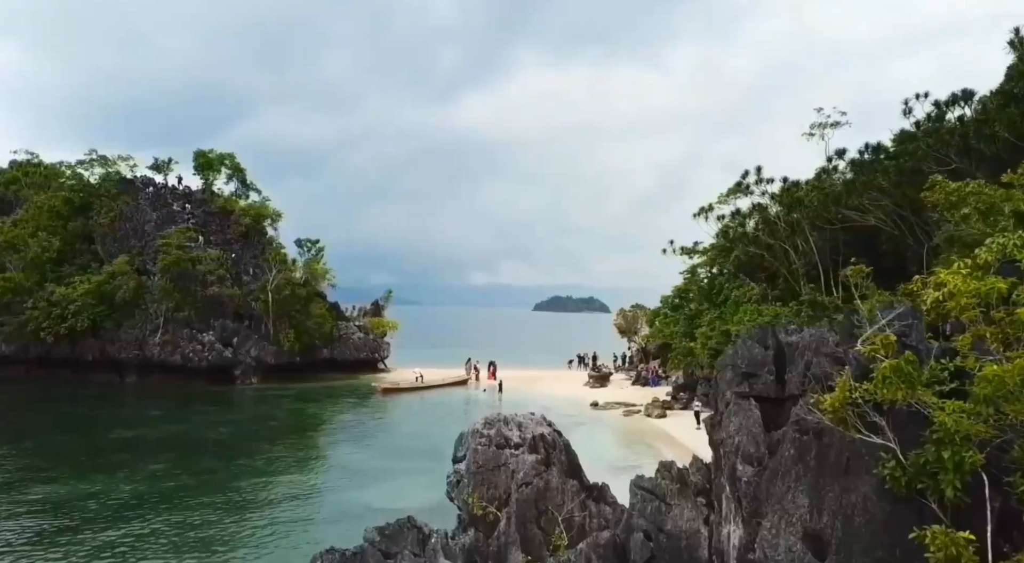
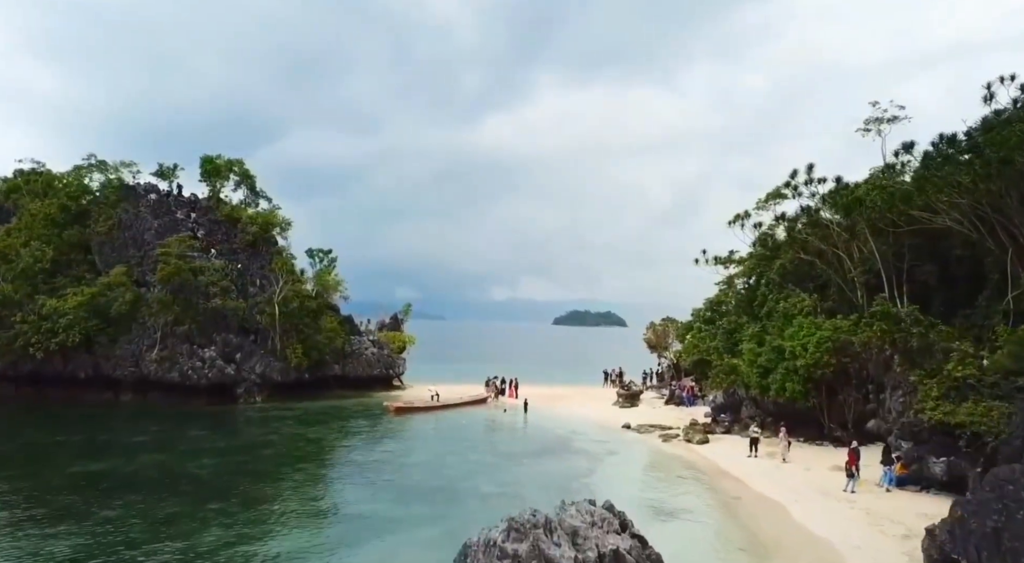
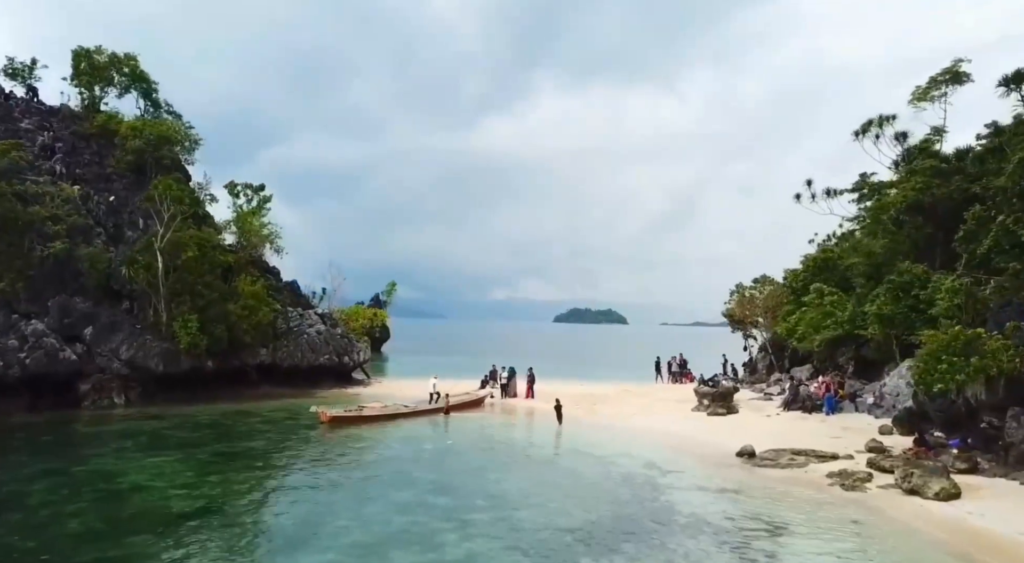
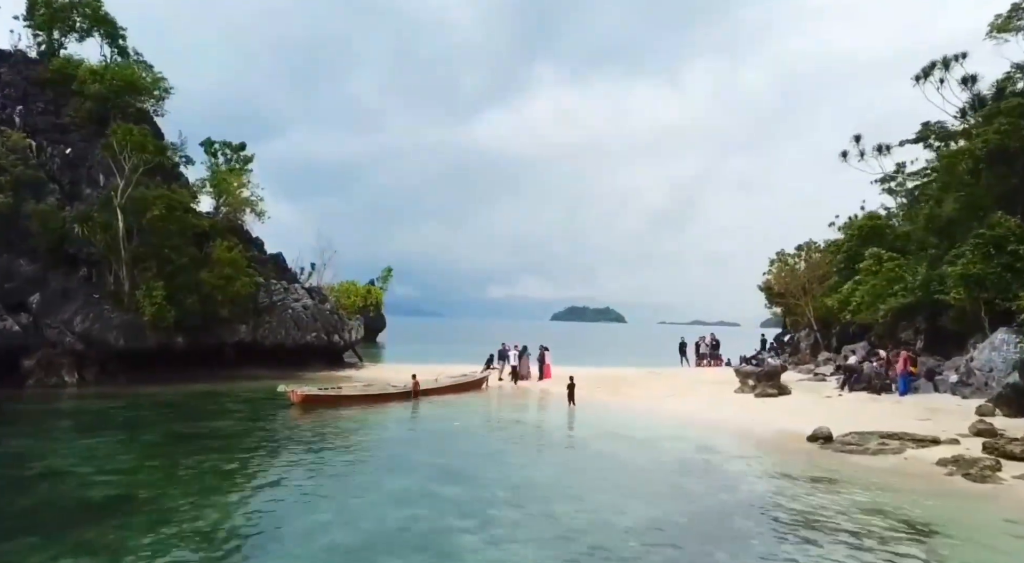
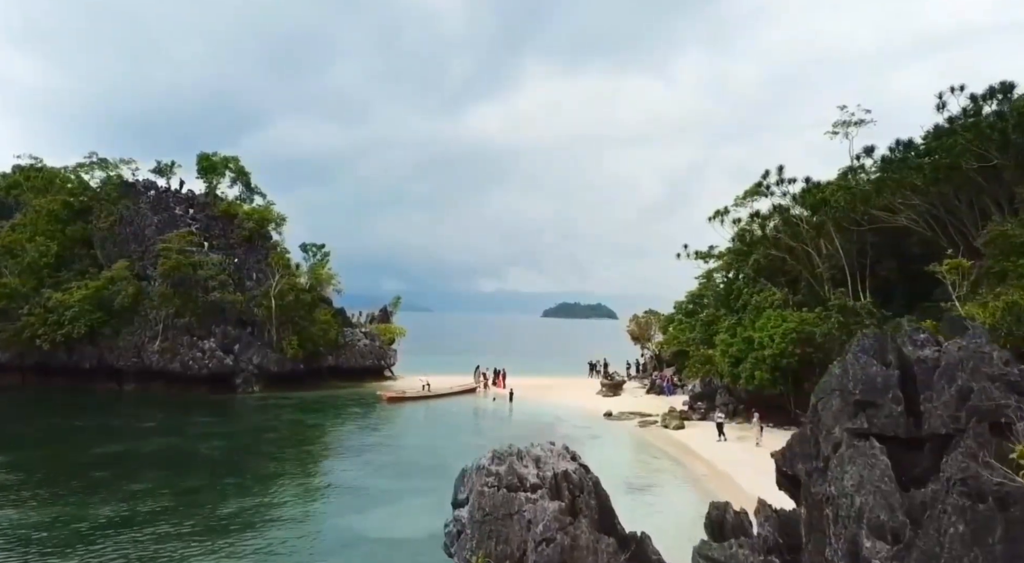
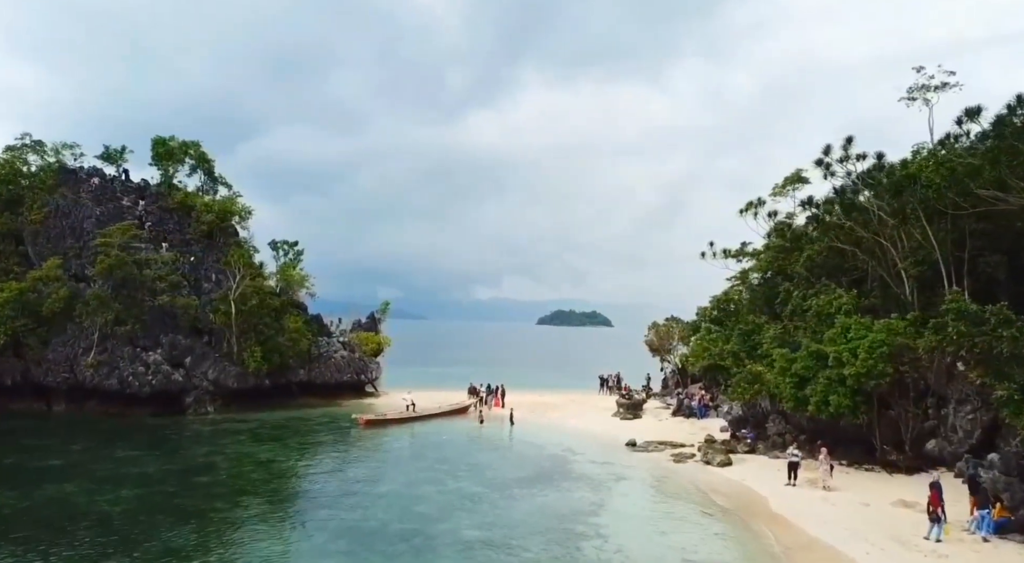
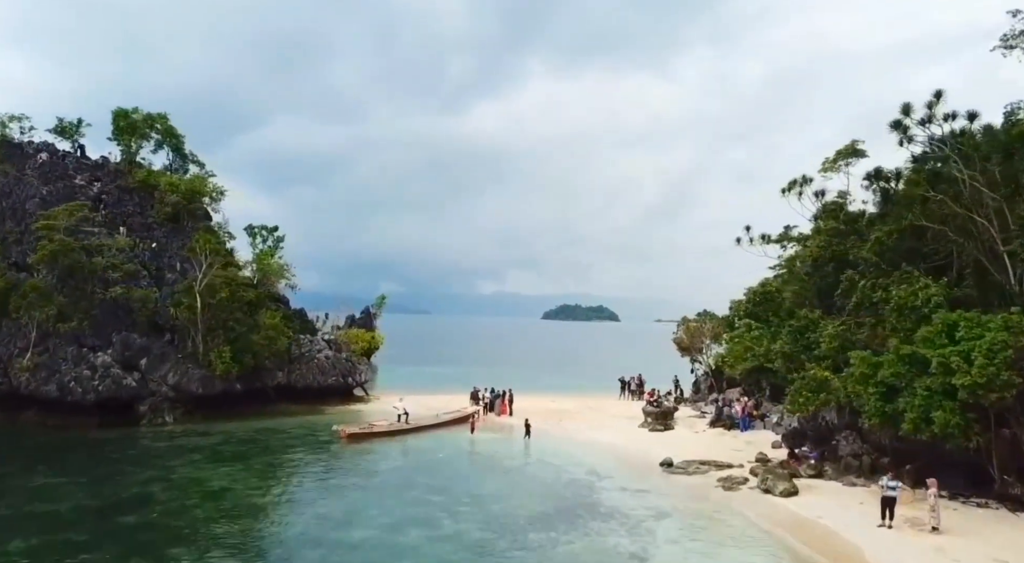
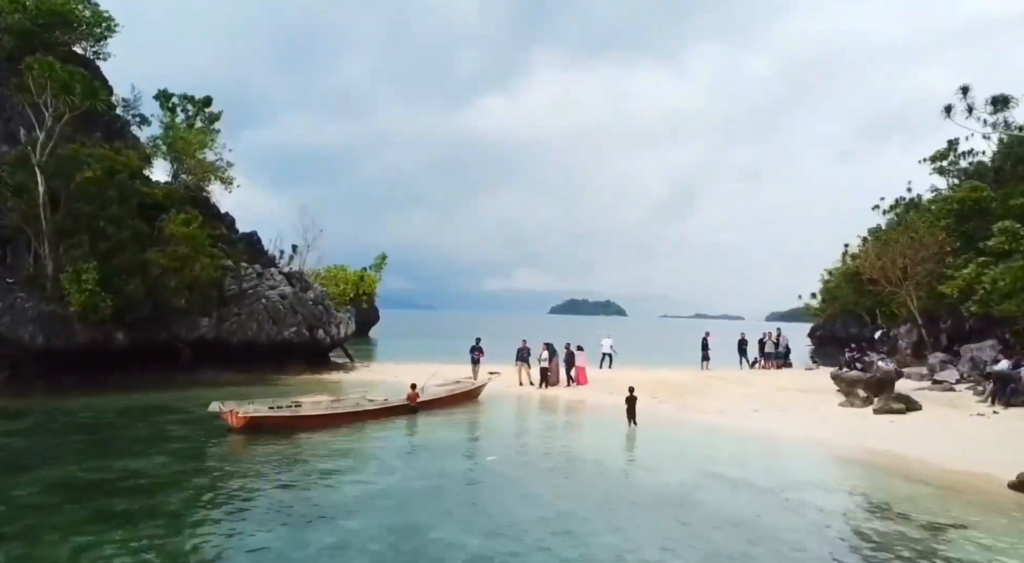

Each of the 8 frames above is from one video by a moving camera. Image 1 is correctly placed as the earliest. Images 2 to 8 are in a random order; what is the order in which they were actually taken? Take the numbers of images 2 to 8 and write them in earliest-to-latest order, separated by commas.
5, 2, 6, 7, 3, 4, 8
